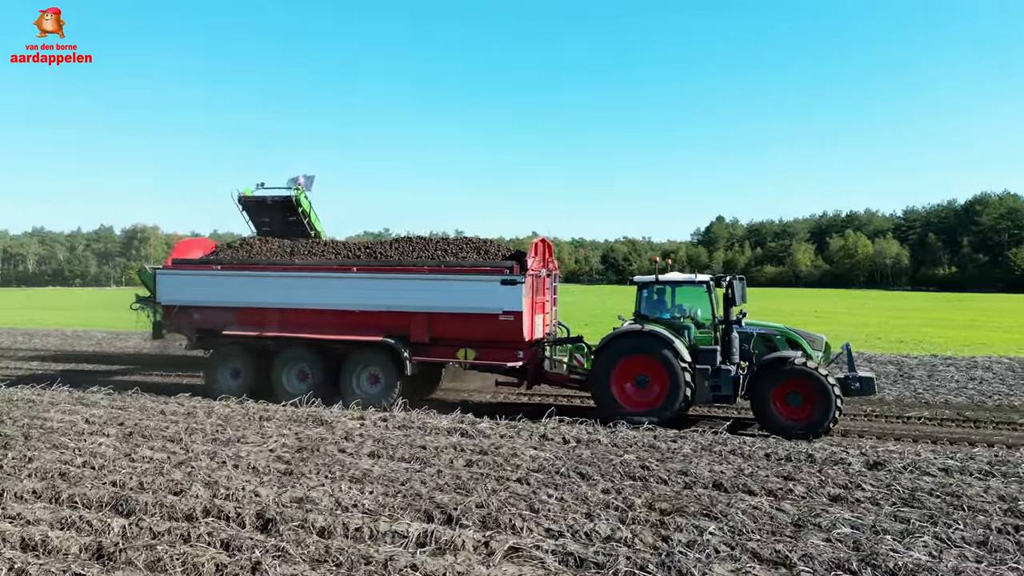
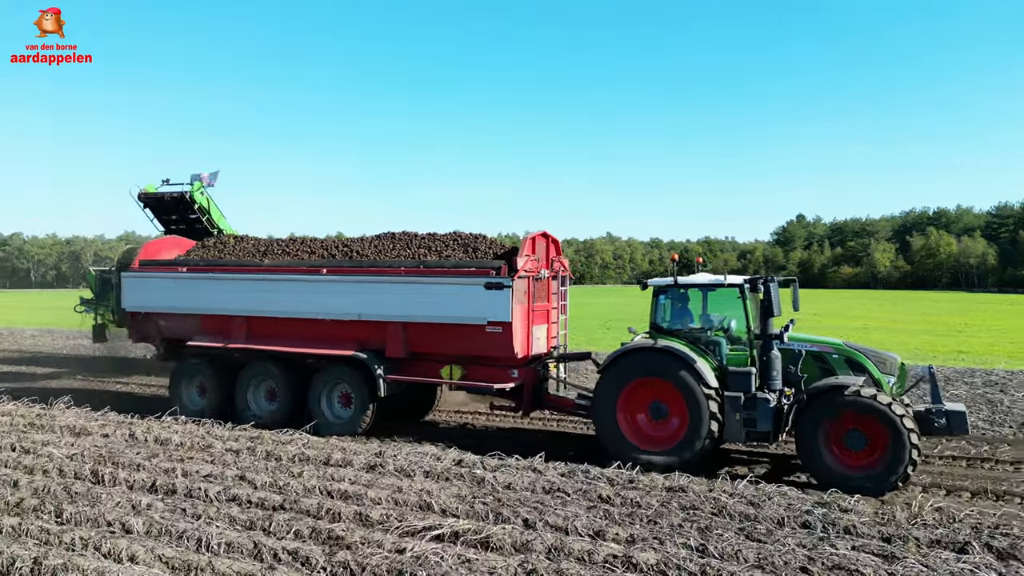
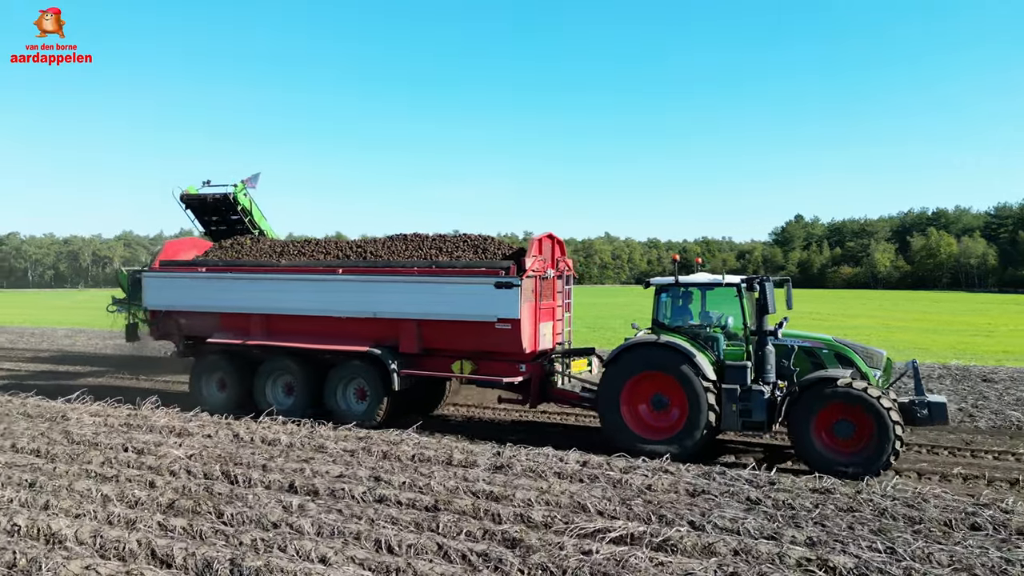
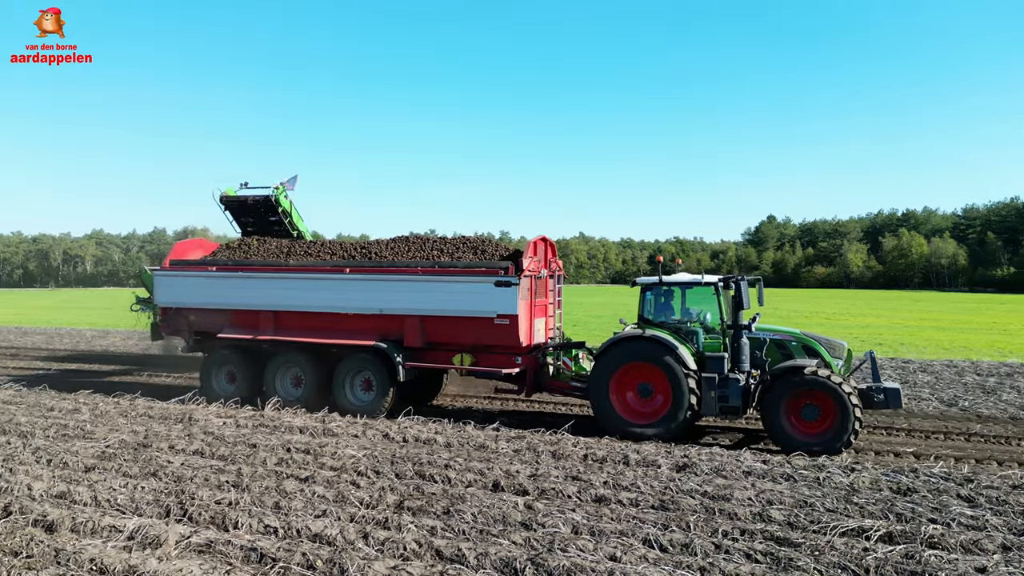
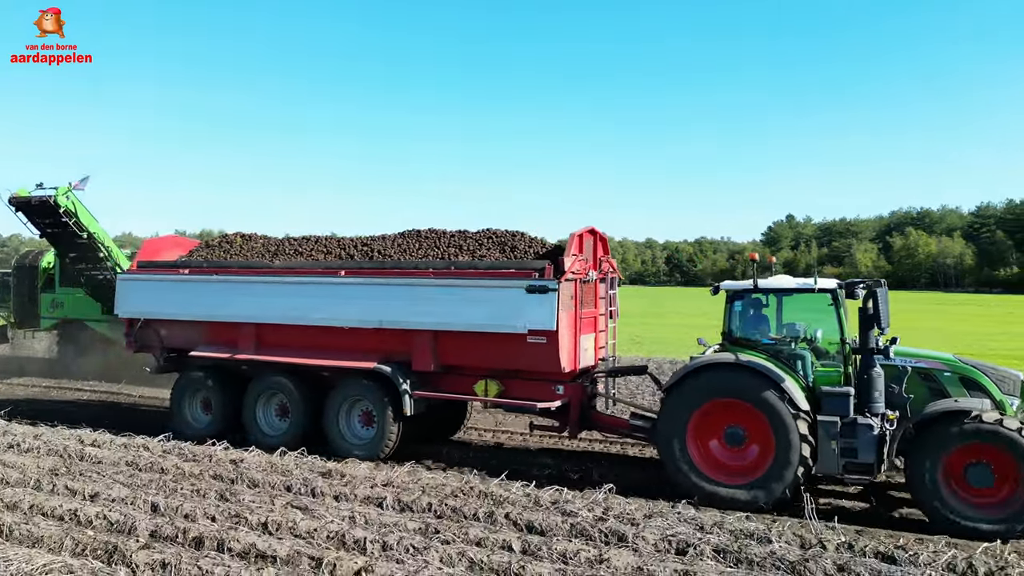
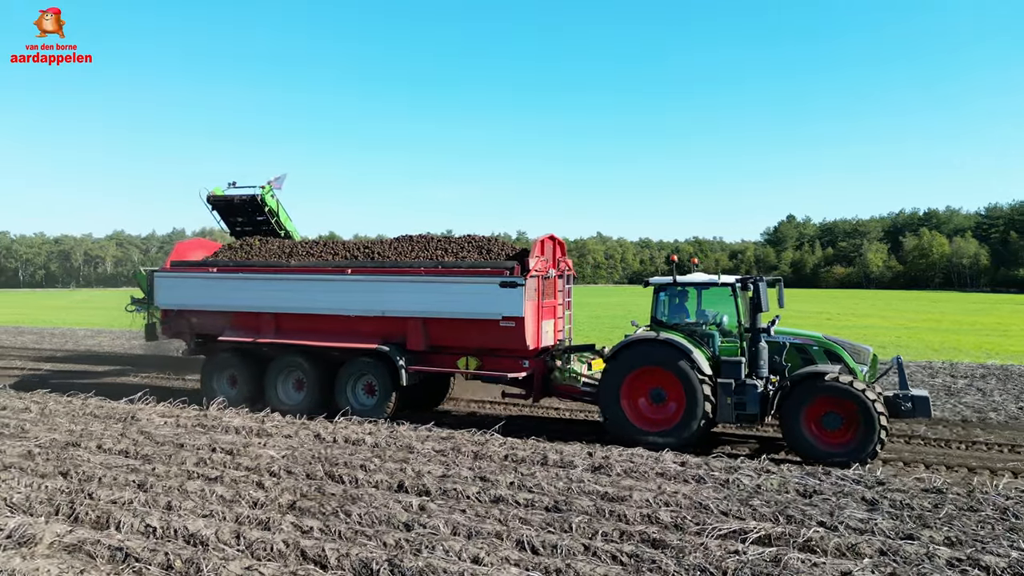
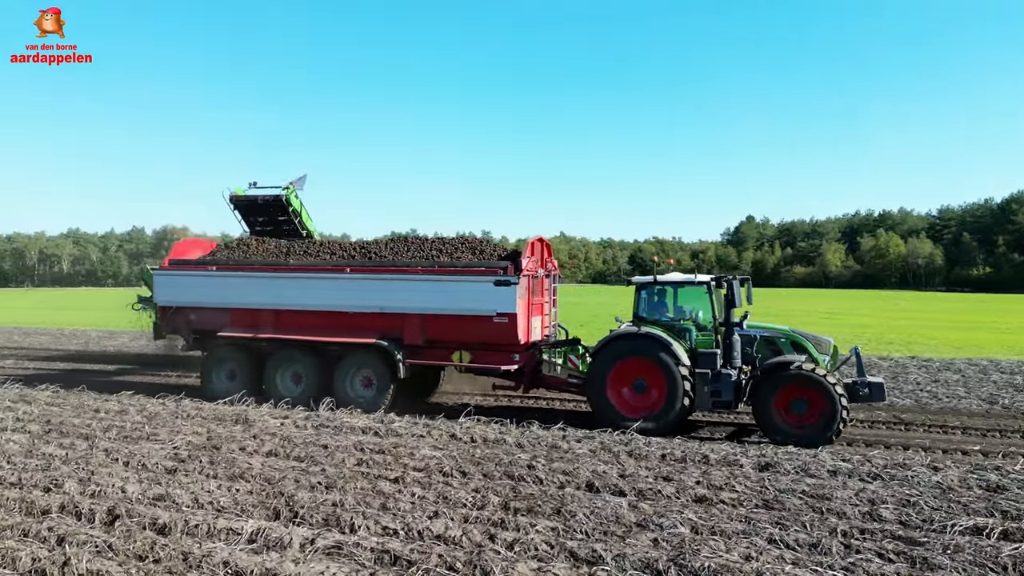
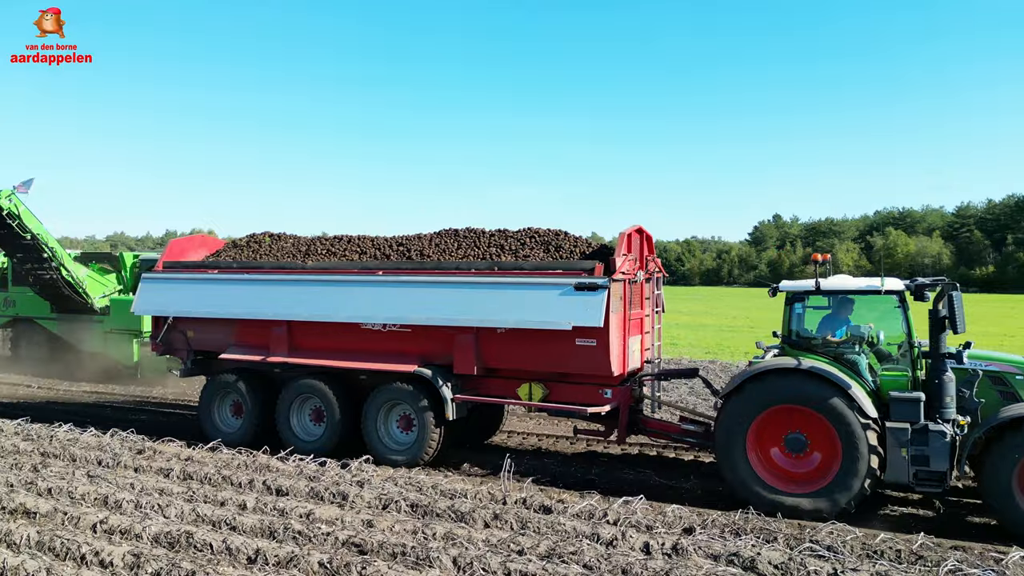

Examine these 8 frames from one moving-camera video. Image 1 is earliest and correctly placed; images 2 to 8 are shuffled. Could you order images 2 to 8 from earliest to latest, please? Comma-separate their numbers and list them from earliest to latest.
7, 4, 6, 3, 2, 5, 8
